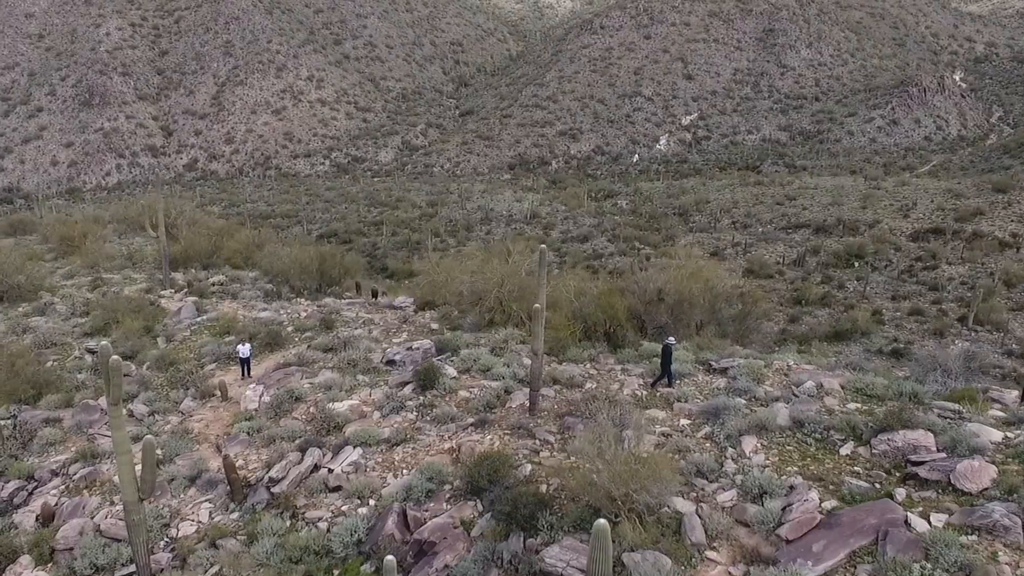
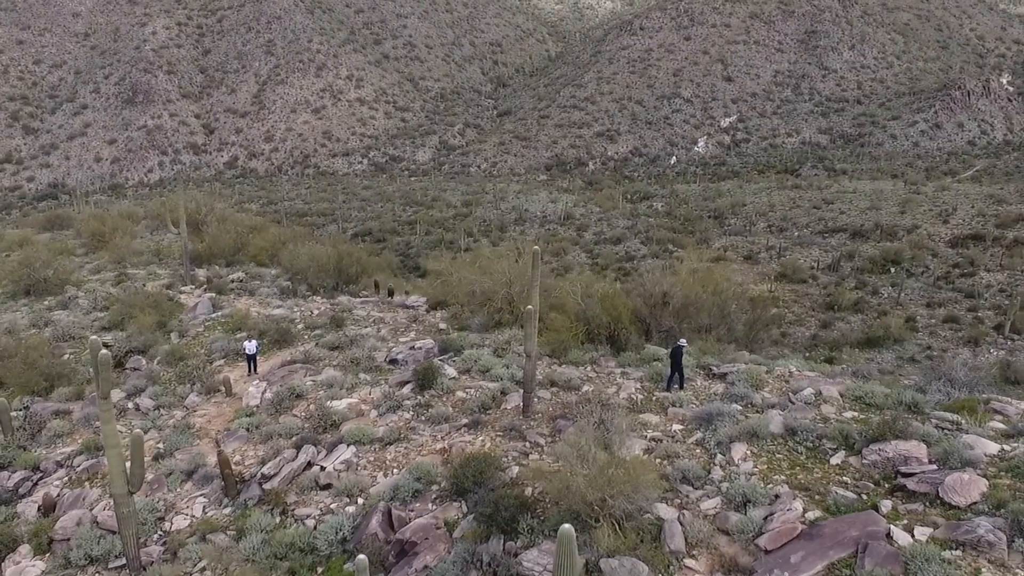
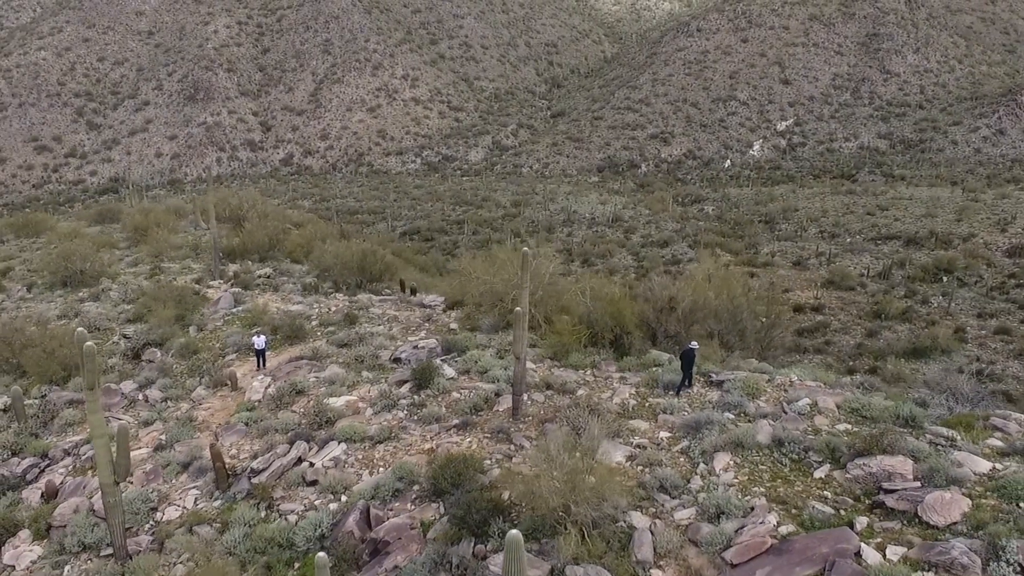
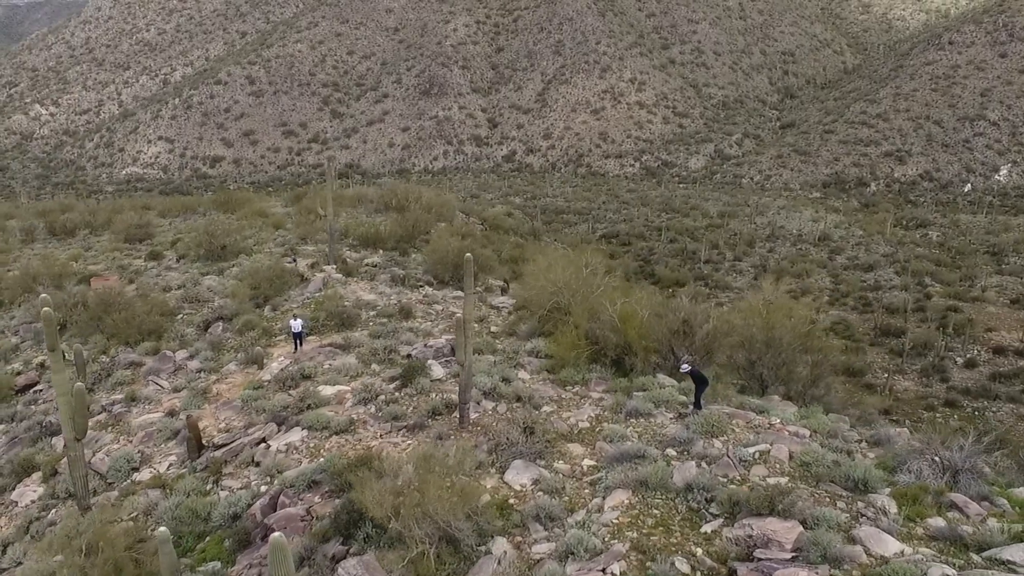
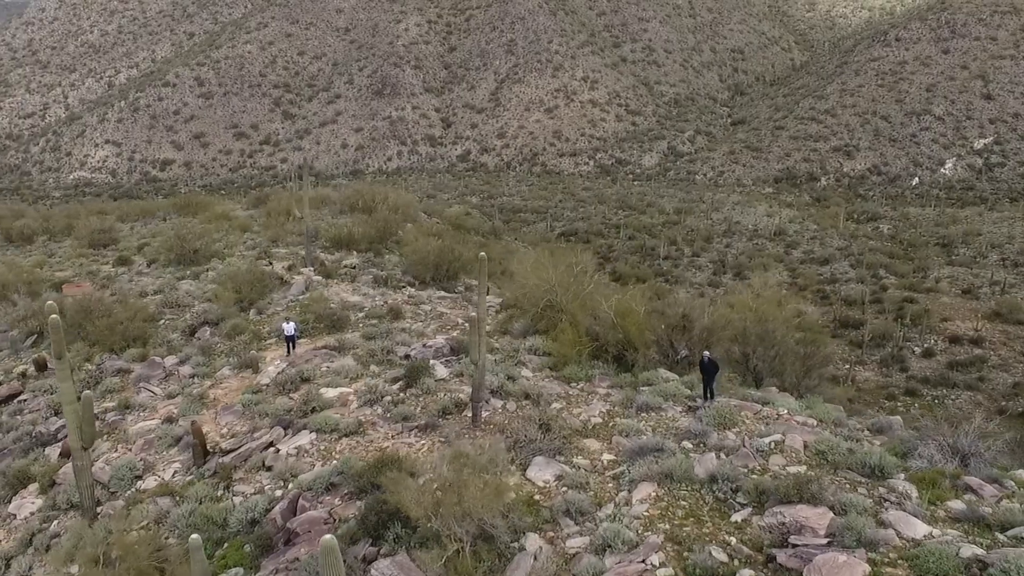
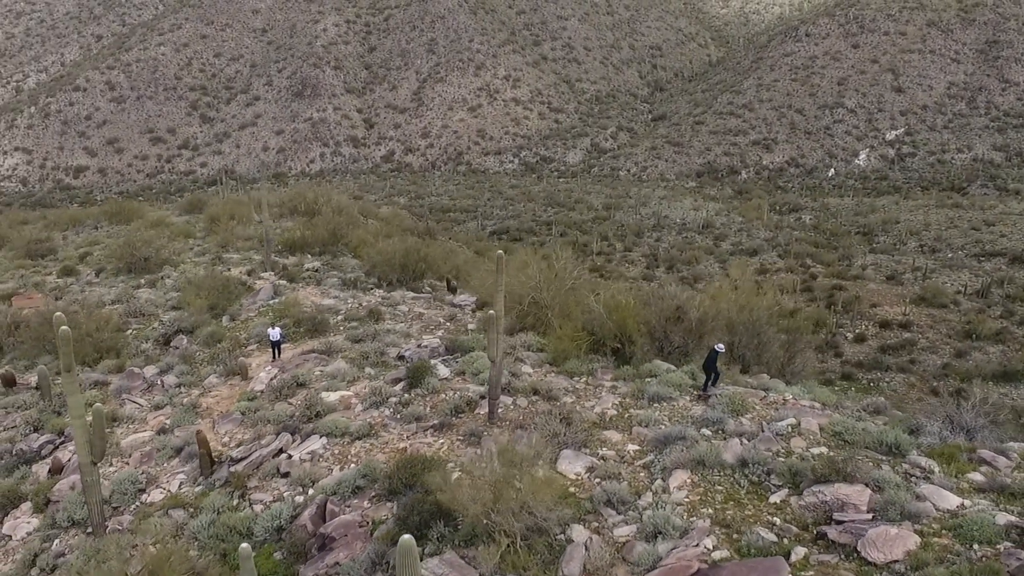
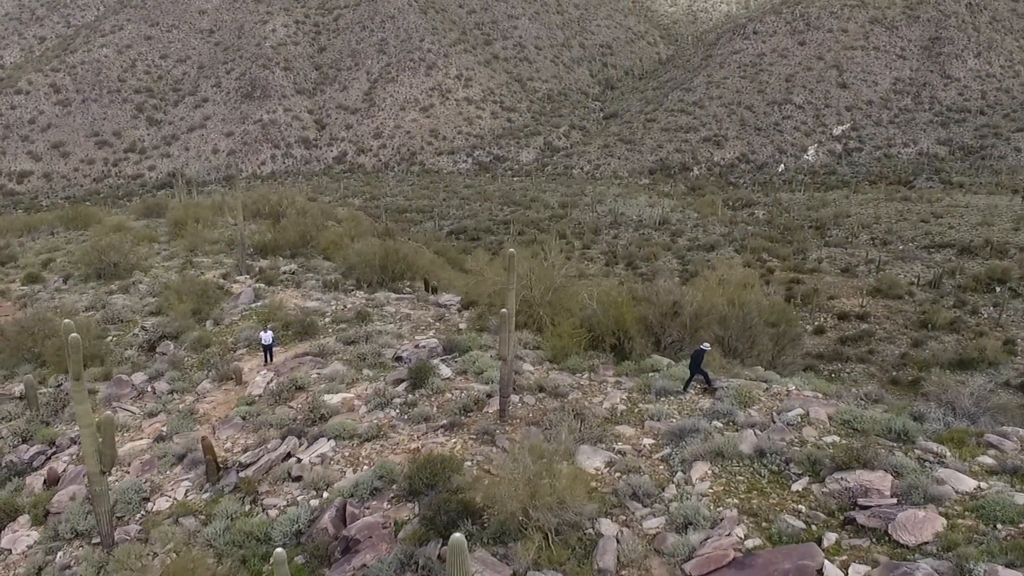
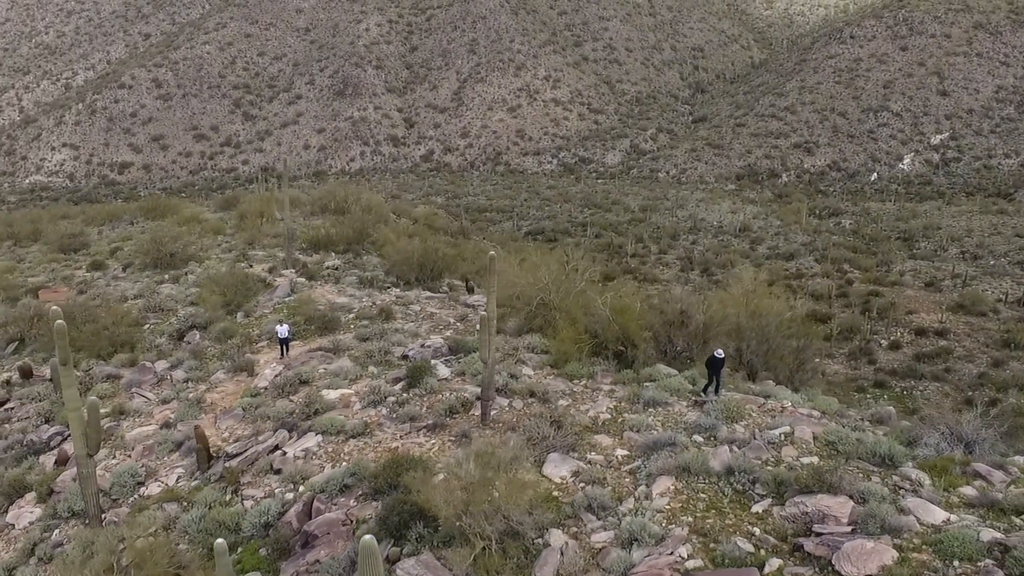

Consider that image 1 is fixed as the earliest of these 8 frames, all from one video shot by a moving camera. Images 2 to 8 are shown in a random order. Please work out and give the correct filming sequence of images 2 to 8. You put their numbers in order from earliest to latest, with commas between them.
2, 3, 7, 6, 8, 5, 4
